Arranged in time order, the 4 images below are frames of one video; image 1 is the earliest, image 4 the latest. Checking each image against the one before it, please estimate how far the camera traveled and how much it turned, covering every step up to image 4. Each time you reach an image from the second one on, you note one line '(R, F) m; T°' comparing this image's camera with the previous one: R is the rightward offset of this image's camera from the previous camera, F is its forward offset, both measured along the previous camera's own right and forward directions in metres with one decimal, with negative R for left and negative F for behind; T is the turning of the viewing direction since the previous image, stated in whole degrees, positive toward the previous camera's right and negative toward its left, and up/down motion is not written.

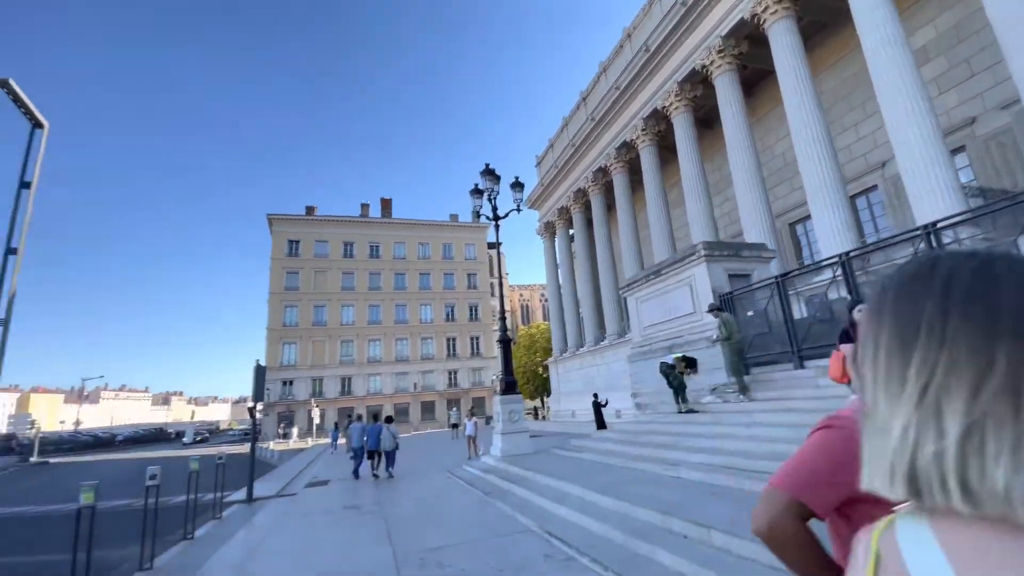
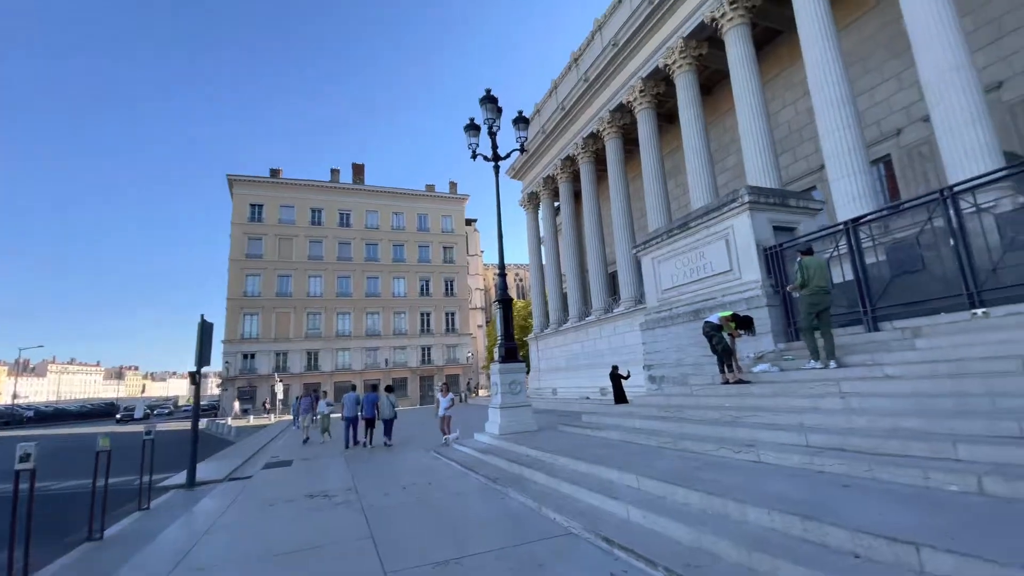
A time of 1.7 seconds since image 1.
(-0.6, +1.6) m; +3°
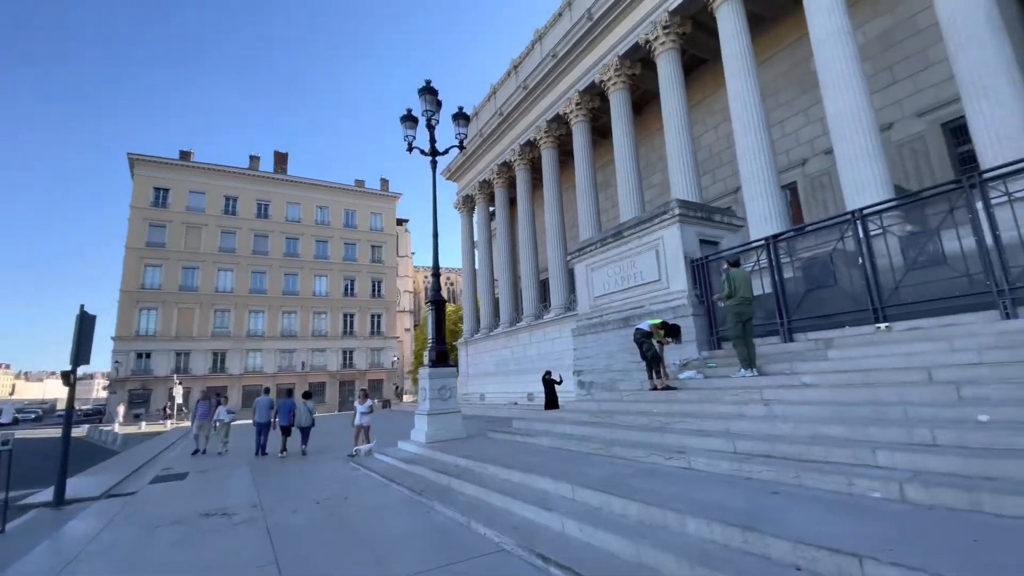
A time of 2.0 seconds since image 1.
(-0.1, +0.3) m; +8°
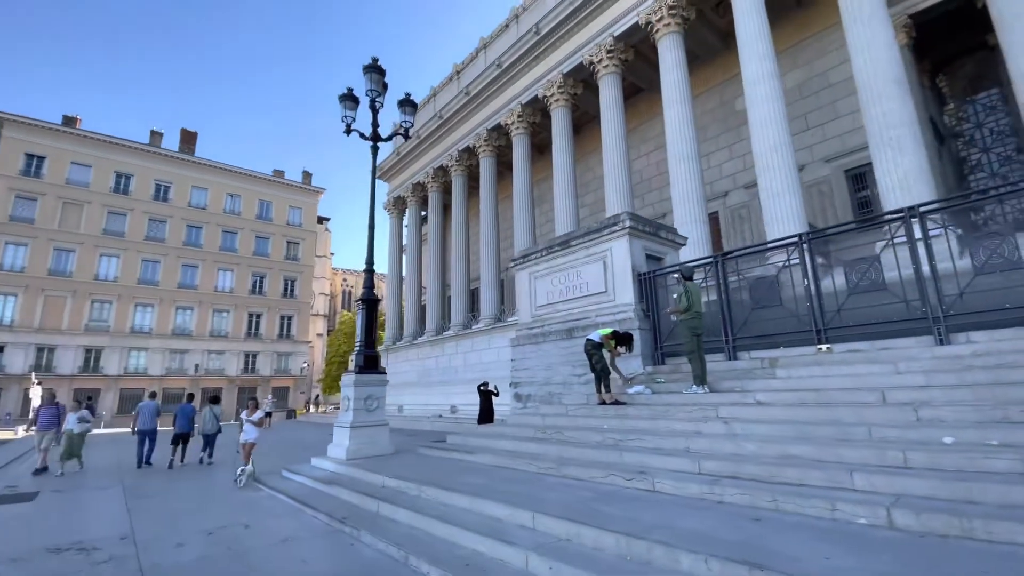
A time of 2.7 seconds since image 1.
(-0.3, +0.5) m; +9°
